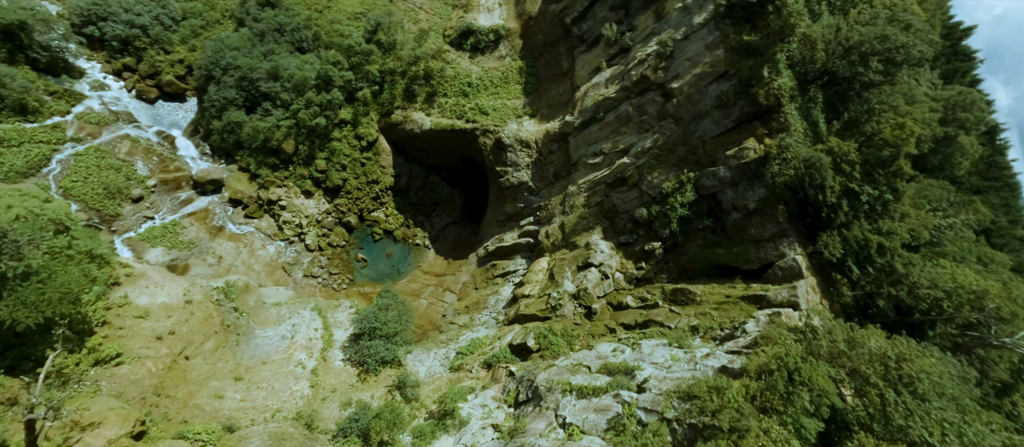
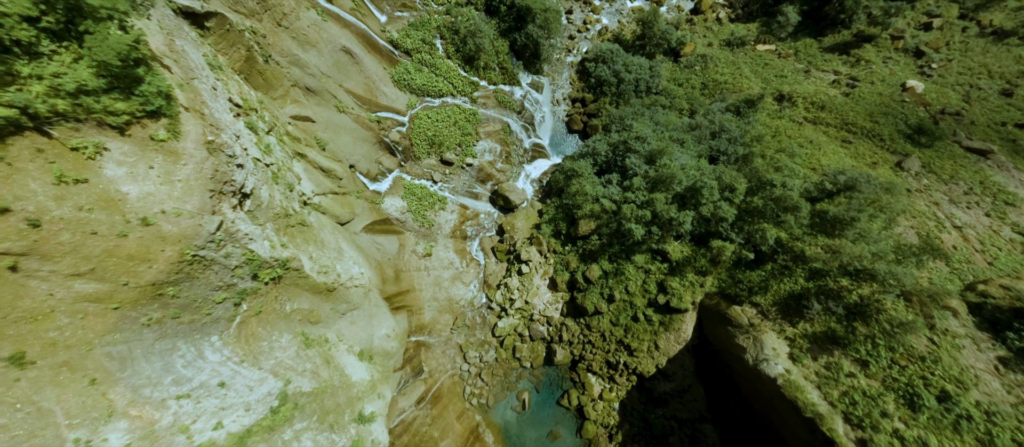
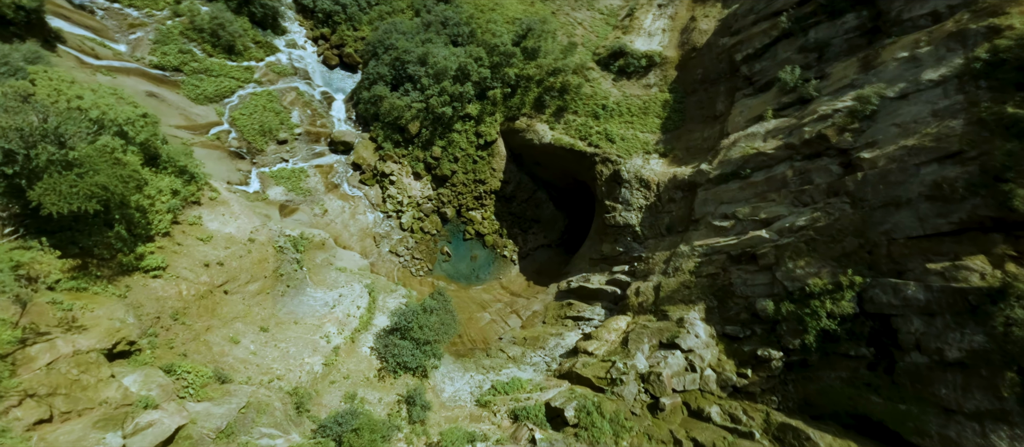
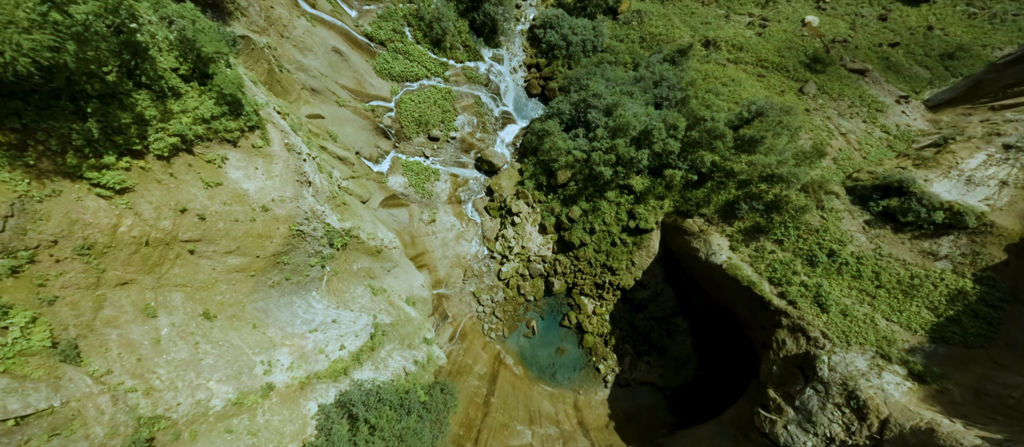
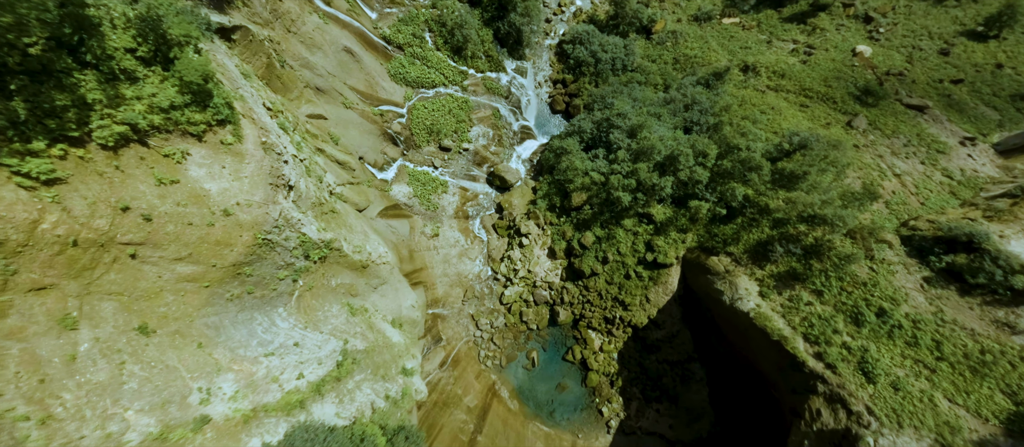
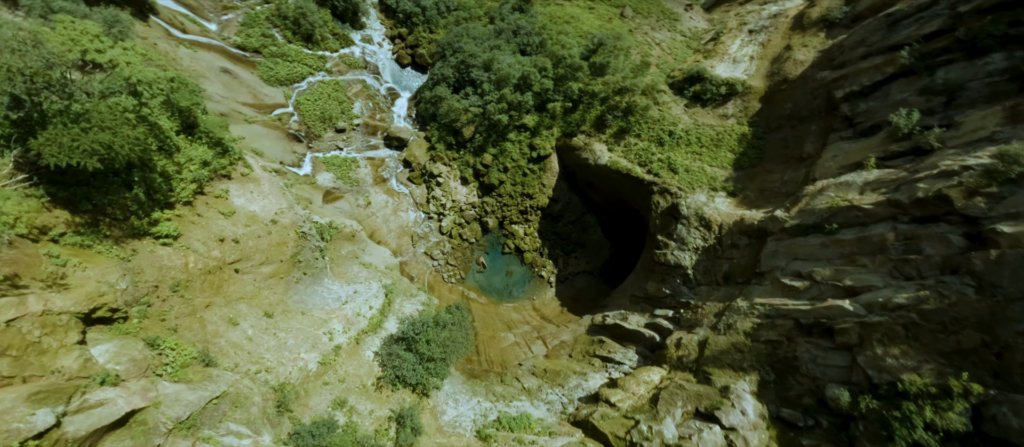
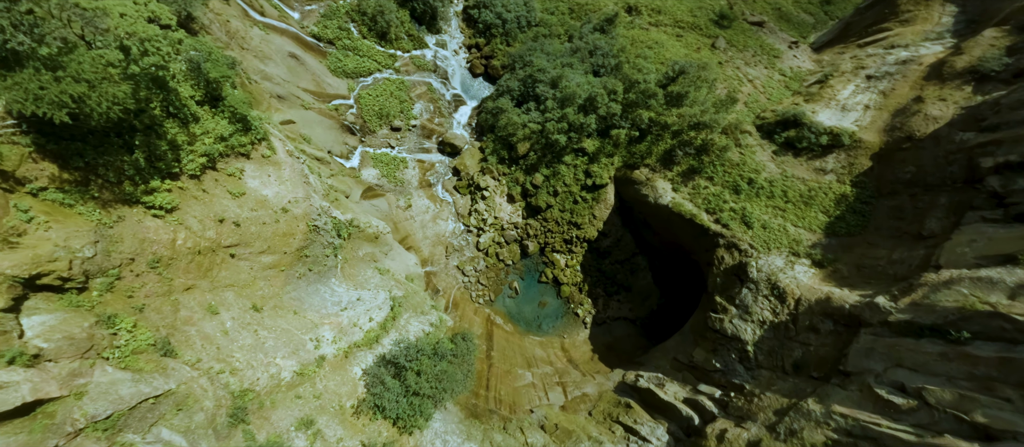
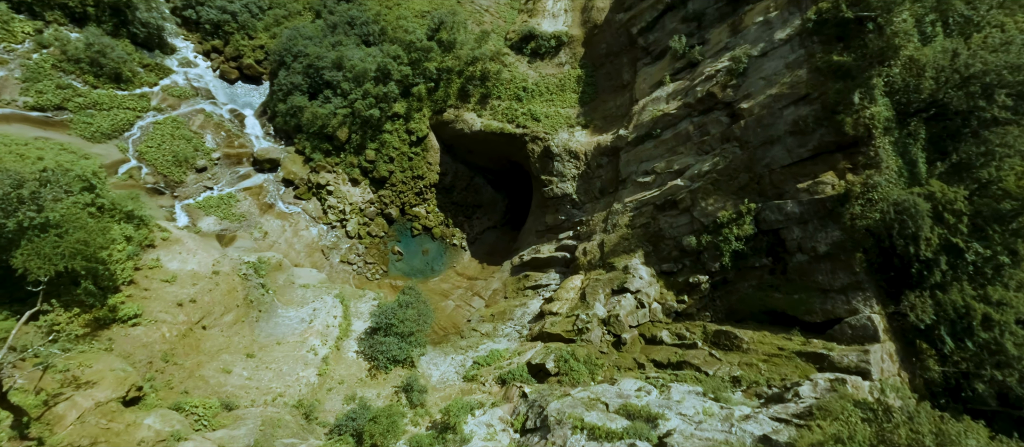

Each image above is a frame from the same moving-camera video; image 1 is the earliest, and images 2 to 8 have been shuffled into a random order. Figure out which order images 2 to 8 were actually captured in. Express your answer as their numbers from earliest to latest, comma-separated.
8, 3, 6, 7, 4, 5, 2
